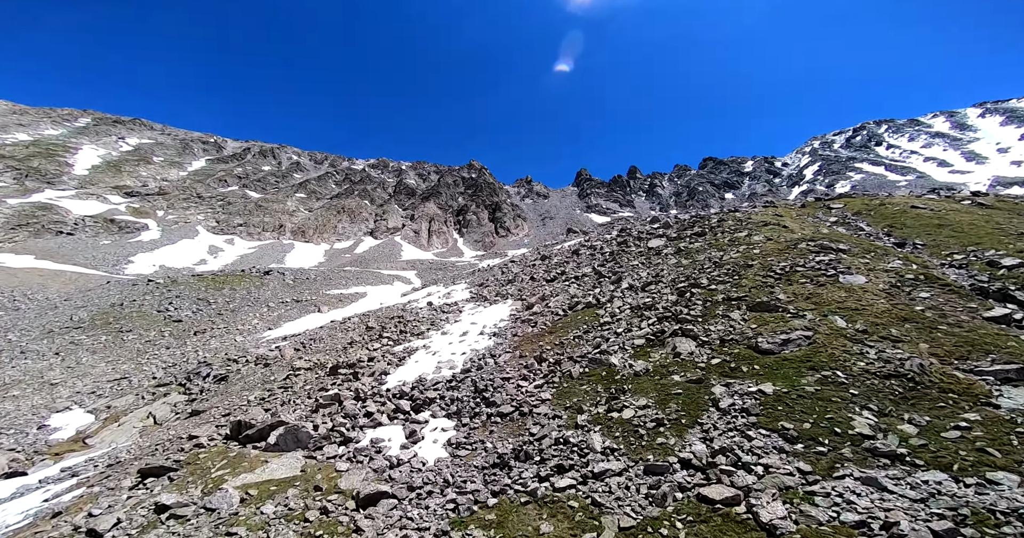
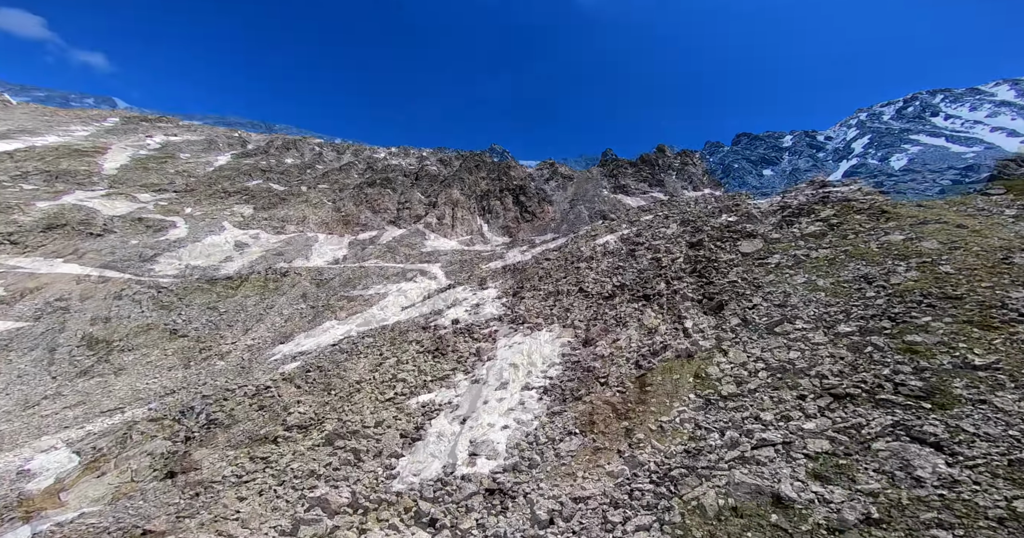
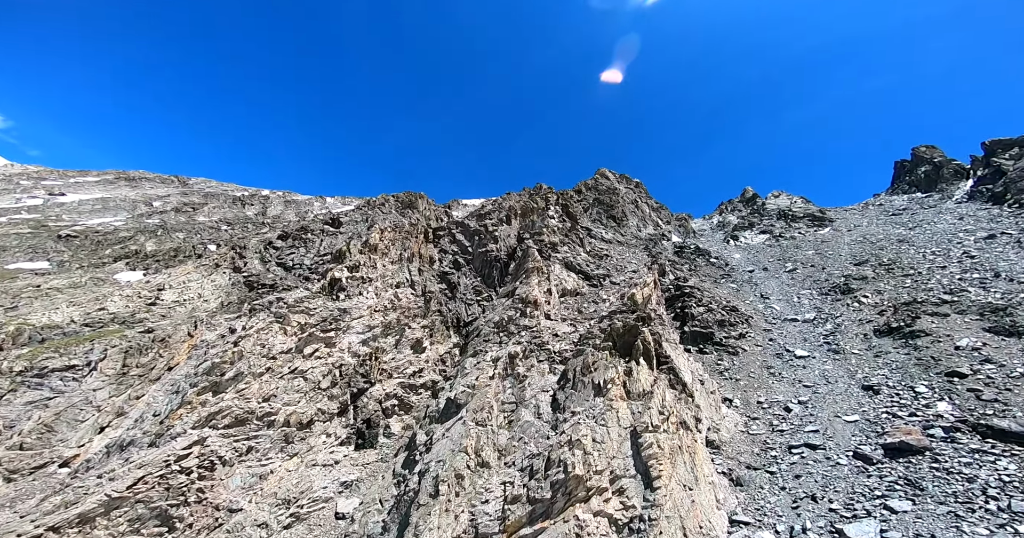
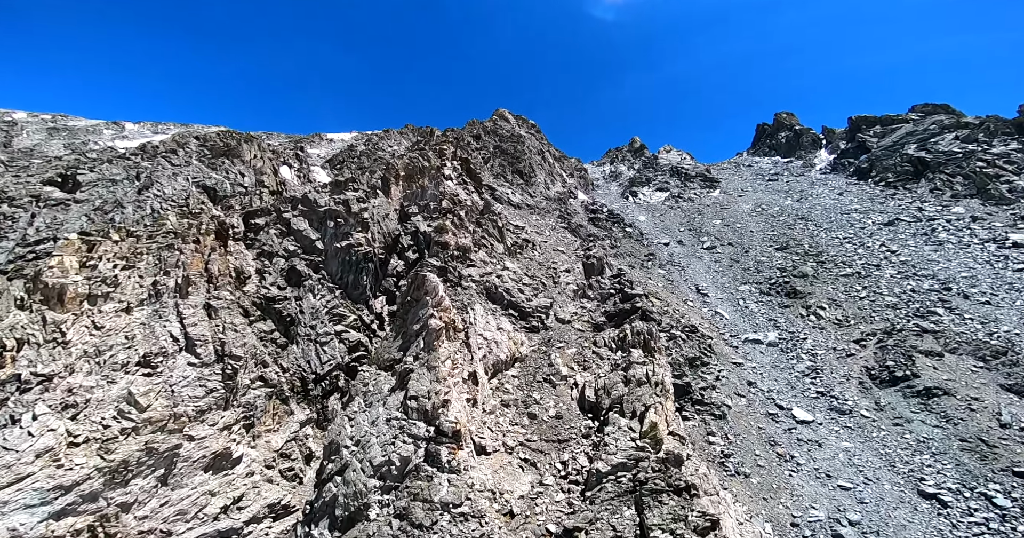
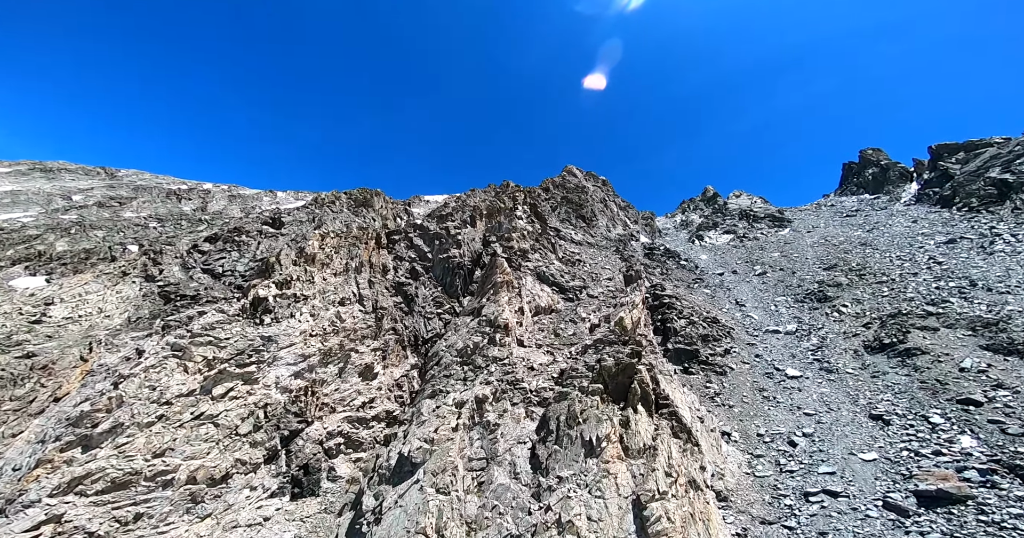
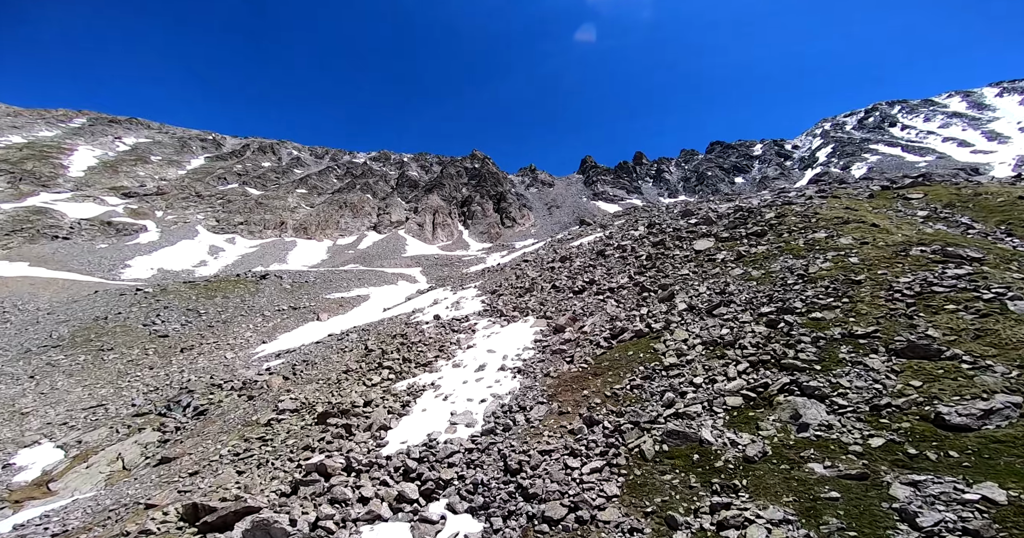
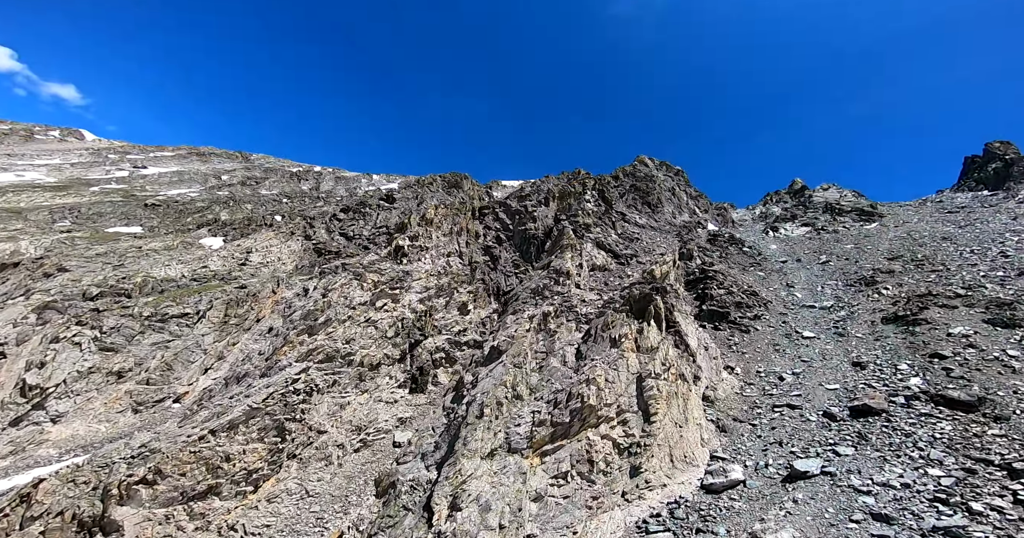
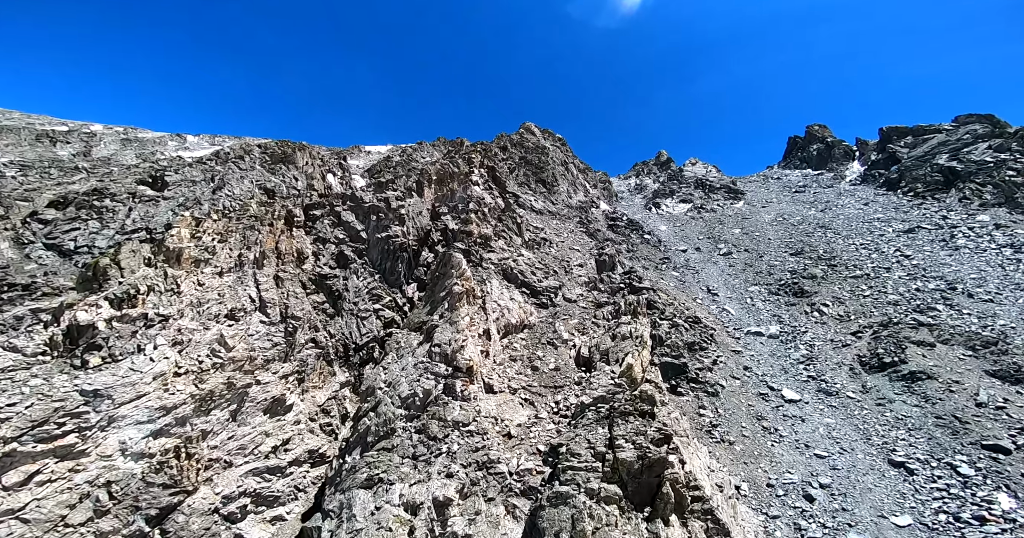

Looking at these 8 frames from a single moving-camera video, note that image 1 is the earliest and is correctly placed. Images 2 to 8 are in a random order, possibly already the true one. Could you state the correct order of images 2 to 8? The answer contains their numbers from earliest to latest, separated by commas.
6, 2, 7, 3, 5, 8, 4
